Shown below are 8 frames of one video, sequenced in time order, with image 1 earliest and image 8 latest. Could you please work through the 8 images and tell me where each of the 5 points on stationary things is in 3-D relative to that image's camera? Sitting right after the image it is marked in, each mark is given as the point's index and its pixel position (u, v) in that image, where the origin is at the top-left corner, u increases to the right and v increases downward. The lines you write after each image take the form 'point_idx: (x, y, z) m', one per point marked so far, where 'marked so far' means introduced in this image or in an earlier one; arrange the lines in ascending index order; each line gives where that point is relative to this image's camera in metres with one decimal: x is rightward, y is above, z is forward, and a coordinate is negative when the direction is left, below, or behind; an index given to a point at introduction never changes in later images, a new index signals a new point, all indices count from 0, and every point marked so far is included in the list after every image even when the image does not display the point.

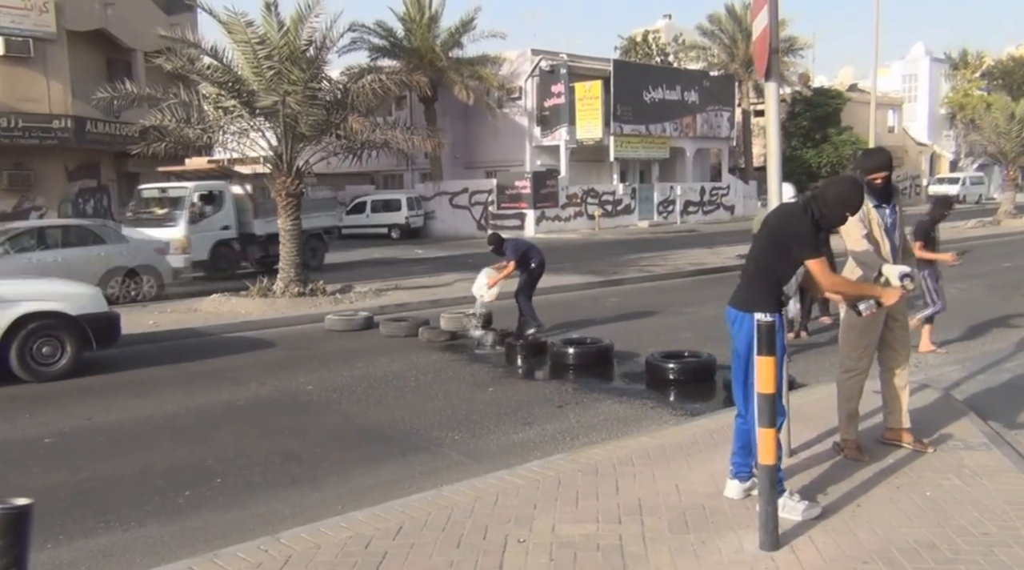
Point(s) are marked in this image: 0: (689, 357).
0: (+1.6, -0.7, +8.7) m
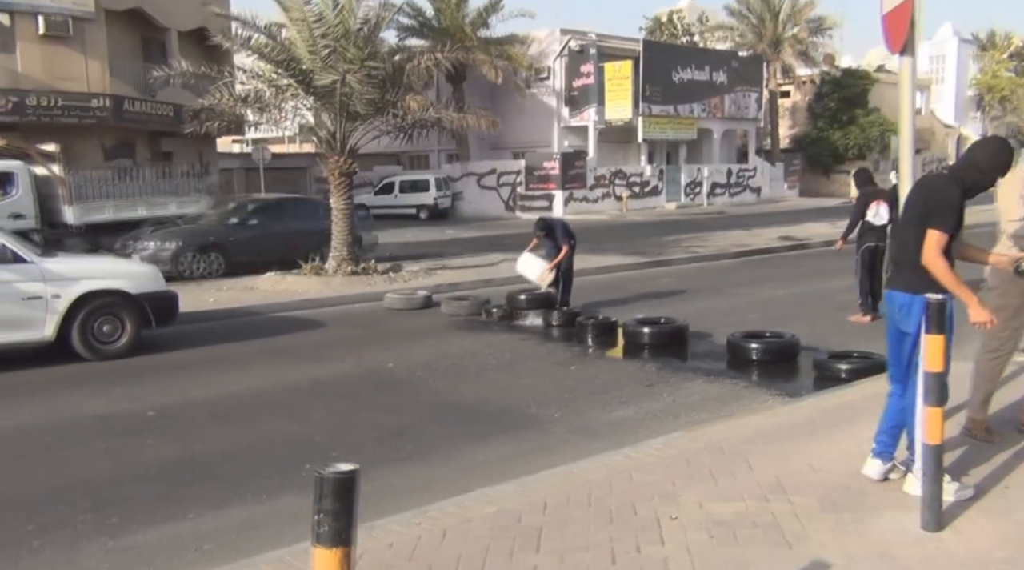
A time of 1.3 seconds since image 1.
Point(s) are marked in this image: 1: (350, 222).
0: (+2.4, -0.5, +8.7) m
1: (-2.6, +1.0, +15.2) m
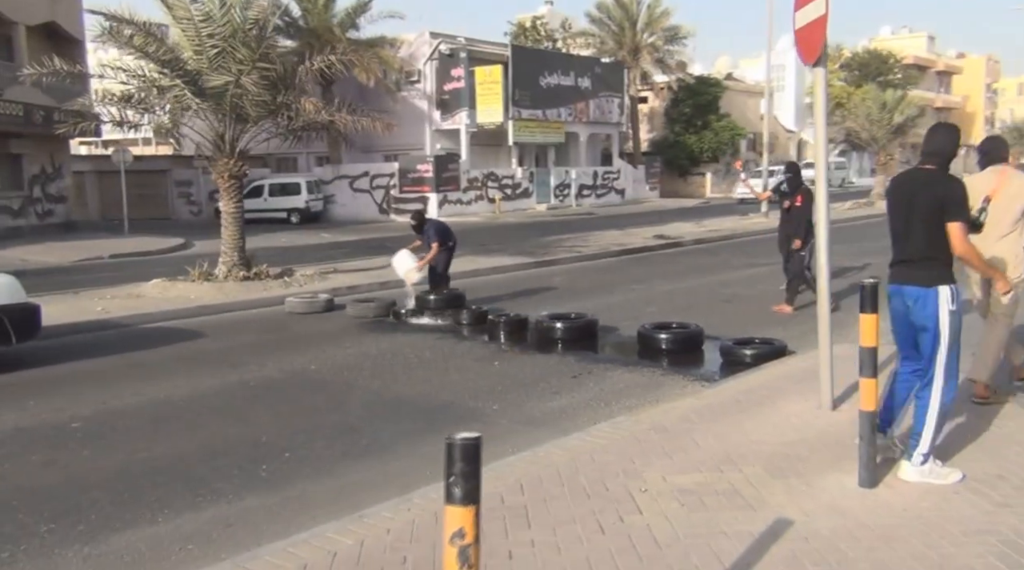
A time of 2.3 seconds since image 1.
0: (+1.6, -0.4, +9.2) m
1: (-4.3, +0.9, +15.0) m
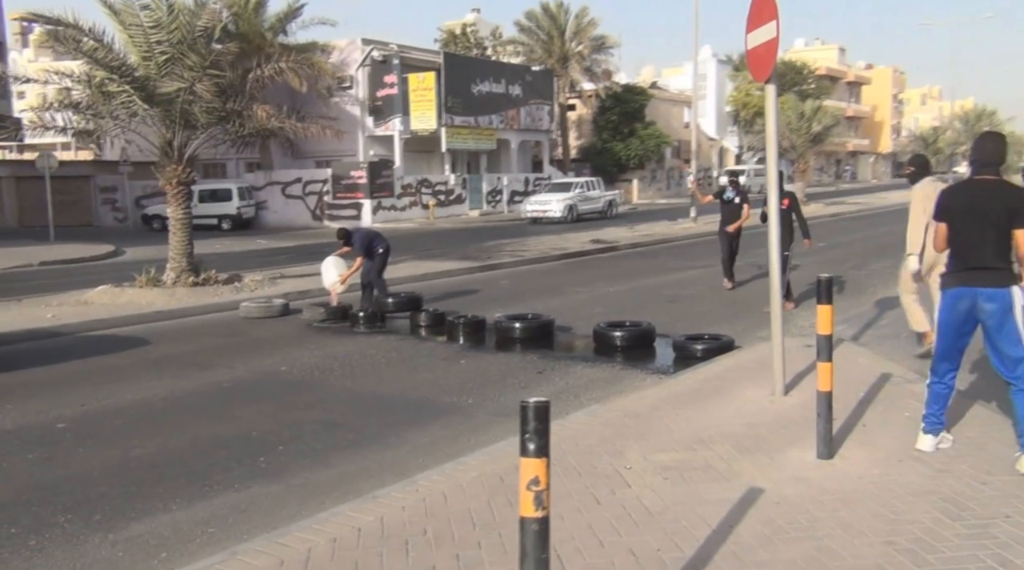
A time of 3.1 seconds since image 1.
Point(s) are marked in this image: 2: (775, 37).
0: (+1.2, -0.4, +9.8) m
1: (-5.1, +0.8, +15.0) m
2: (+1.6, +1.6, +5.9) m
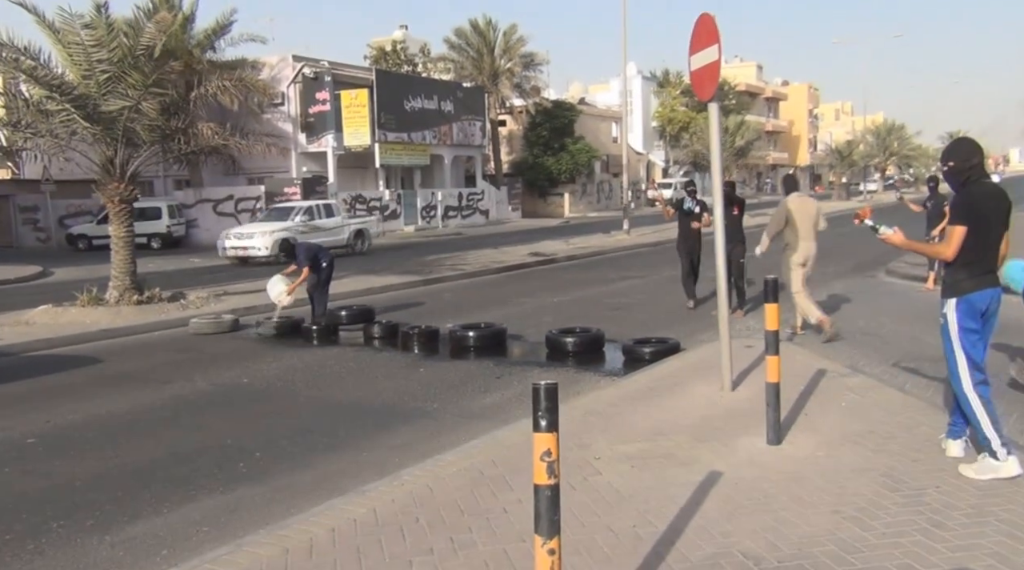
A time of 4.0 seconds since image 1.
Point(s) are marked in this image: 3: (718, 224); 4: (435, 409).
0: (+0.7, -0.5, +10.2) m
1: (-6.0, +0.5, +15.0) m
2: (+1.4, +1.5, +6.4) m
3: (+1.4, +0.4, +6.7) m
4: (-0.6, -1.0, +7.6) m
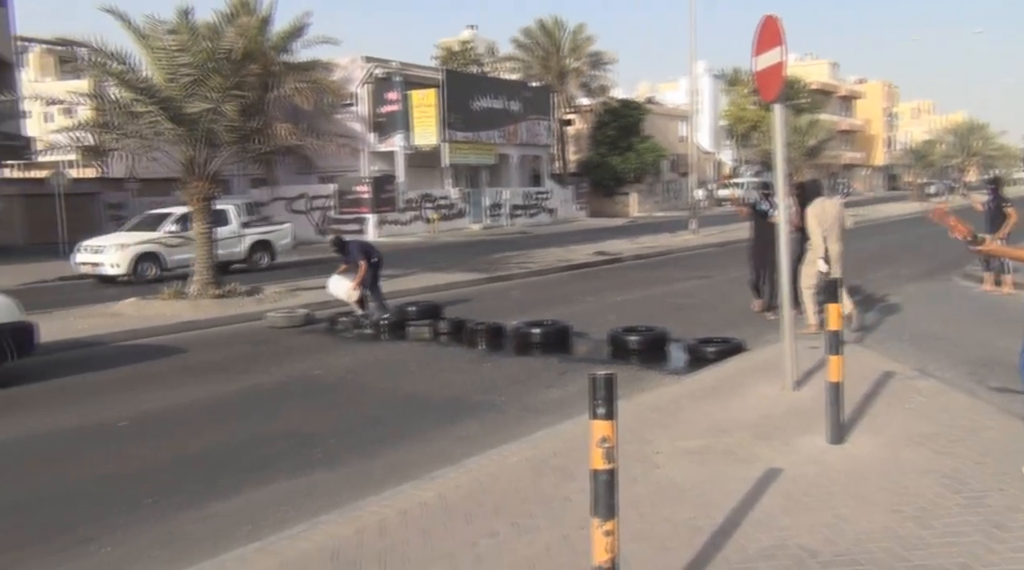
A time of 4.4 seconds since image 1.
0: (+1.4, -0.5, +10.3) m
1: (-4.9, +0.6, +15.6) m
2: (+1.8, +1.5, +6.5) m
3: (+1.9, +0.4, +6.8) m
4: (-0.1, -1.0, +7.8) m
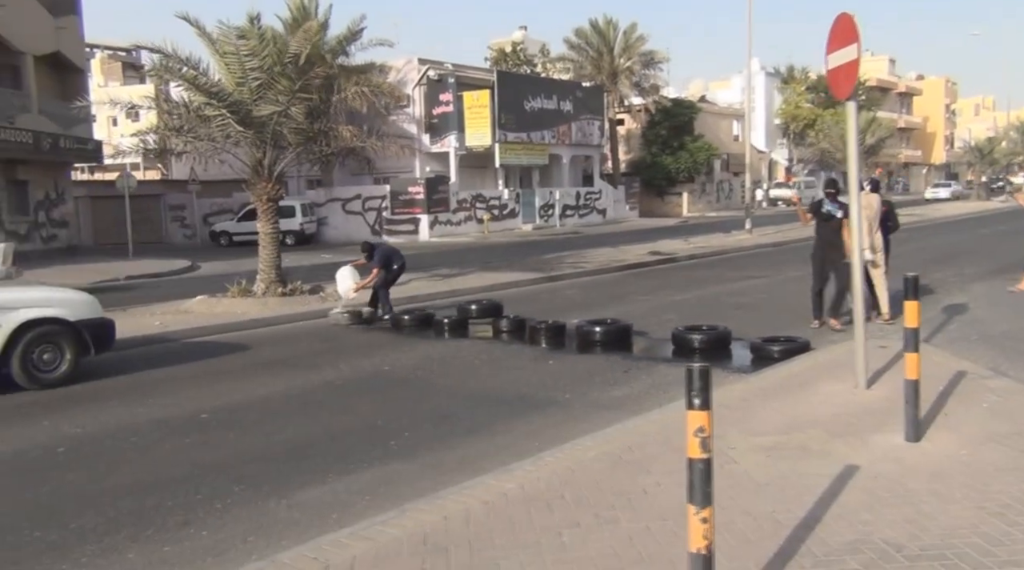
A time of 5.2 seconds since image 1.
0: (+2.1, -0.5, +10.3) m
1: (-3.9, +0.6, +15.9) m
2: (+2.3, +1.5, +6.5) m
3: (+2.4, +0.4, +6.8) m
4: (+0.5, -0.9, +7.9) m
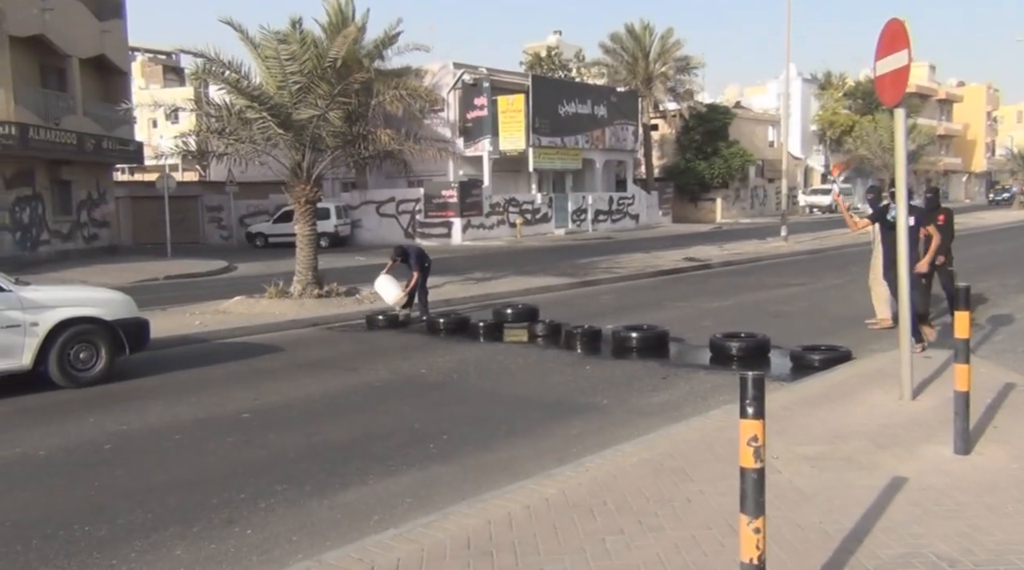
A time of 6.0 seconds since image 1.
0: (+2.5, -0.6, +10.3) m
1: (-3.4, +0.6, +16.0) m
2: (+2.6, +1.5, +6.5) m
3: (+2.7, +0.4, +6.7) m
4: (+0.8, -1.0, +7.9) m
